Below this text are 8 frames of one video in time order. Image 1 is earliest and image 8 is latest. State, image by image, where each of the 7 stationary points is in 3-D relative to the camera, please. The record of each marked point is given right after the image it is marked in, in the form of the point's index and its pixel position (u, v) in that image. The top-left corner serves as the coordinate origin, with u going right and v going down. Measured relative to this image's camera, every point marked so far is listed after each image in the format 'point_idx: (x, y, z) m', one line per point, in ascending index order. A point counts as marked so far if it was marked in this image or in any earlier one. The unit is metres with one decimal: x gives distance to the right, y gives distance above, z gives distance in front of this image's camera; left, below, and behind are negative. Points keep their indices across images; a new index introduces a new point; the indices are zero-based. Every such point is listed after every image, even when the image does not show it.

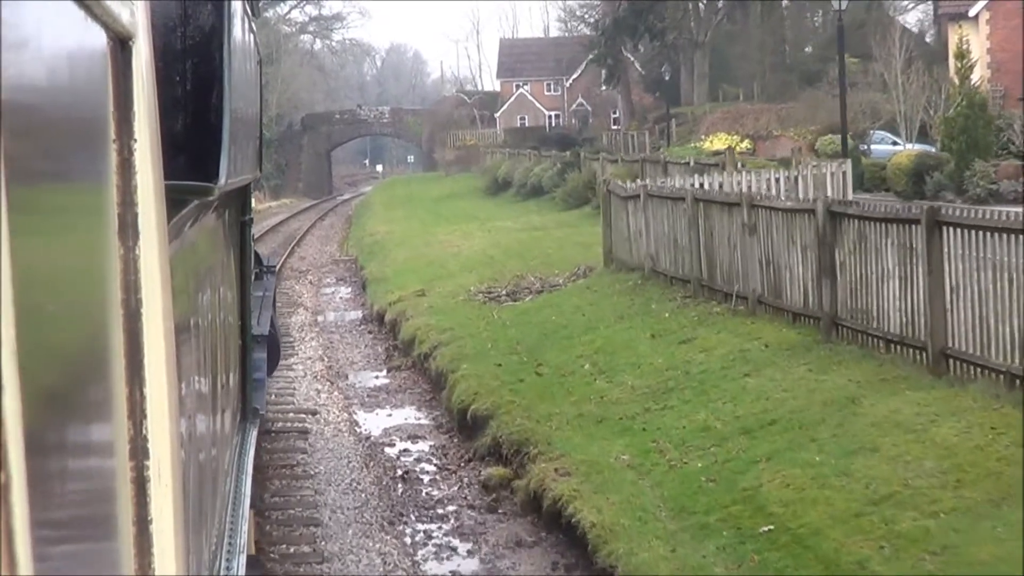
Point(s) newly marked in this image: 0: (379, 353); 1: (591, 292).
0: (-0.9, -0.5, +14.6) m
1: (+0.5, 0.0, +13.7) m
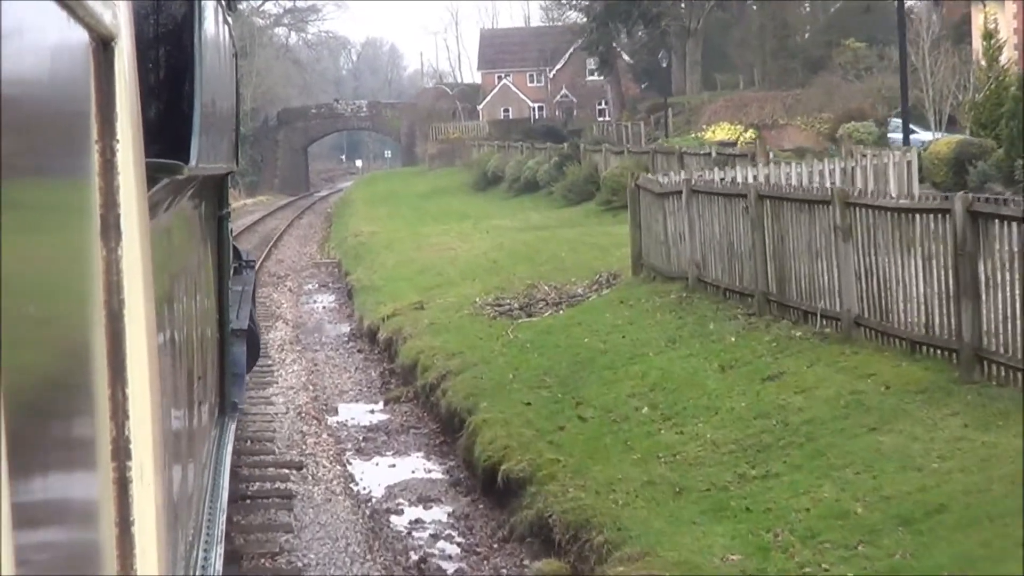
0: (-0.8, -0.5, +12.4) m
1: (+0.6, -0.1, +11.6) m
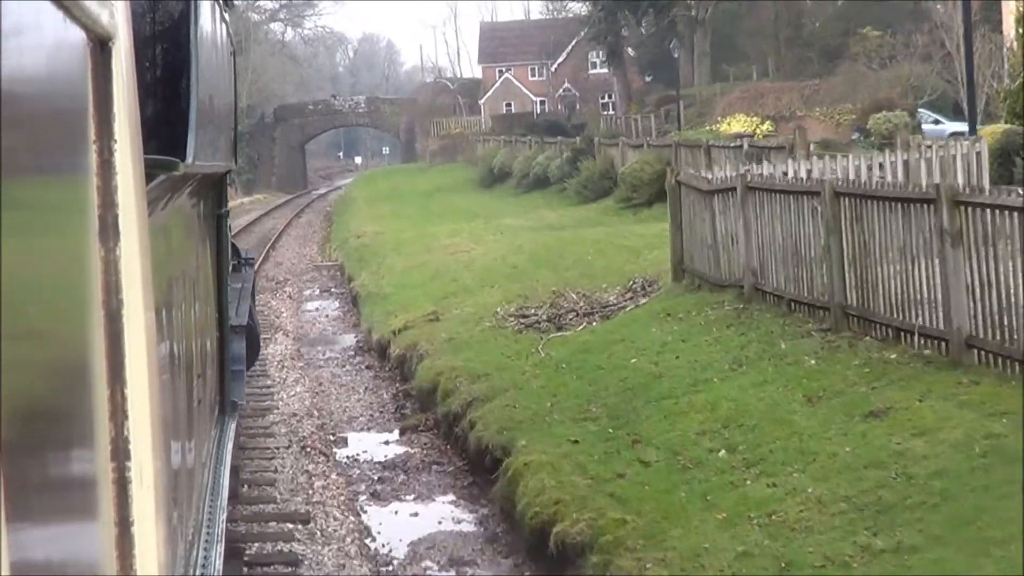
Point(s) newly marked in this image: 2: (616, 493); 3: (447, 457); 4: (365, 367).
0: (-0.7, -0.6, +11.1) m
1: (+0.7, -0.1, +10.2) m
2: (+0.3, -0.6, +6.5) m
3: (-0.3, -0.7, +9.0) m
4: (-0.9, -0.5, +12.9) m
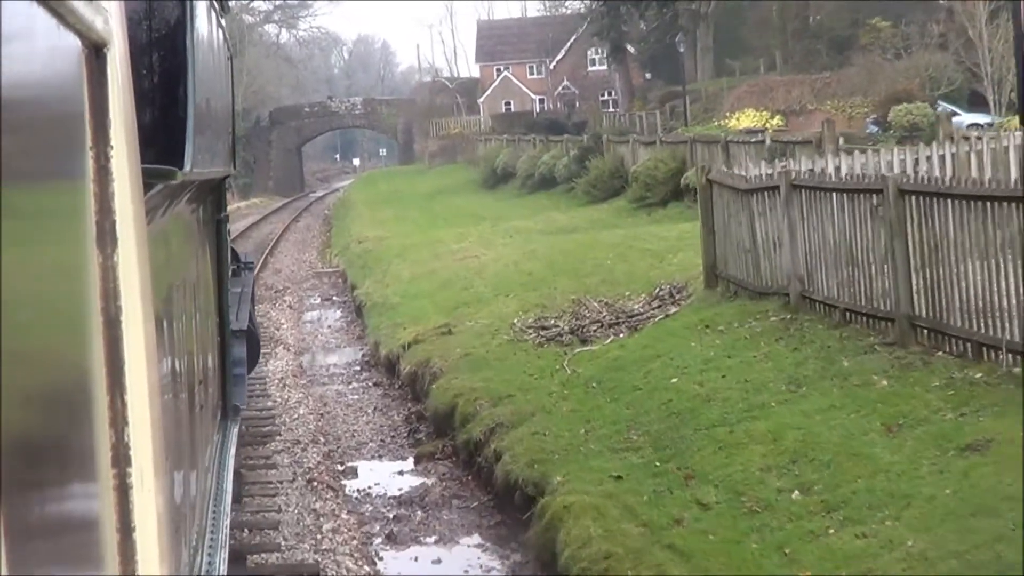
0: (-0.5, -0.7, +10.1) m
1: (+0.8, -0.2, +9.3) m
2: (+0.4, -0.7, +5.6) m
3: (-0.2, -0.8, +8.1) m
4: (-0.8, -0.5, +12.0) m
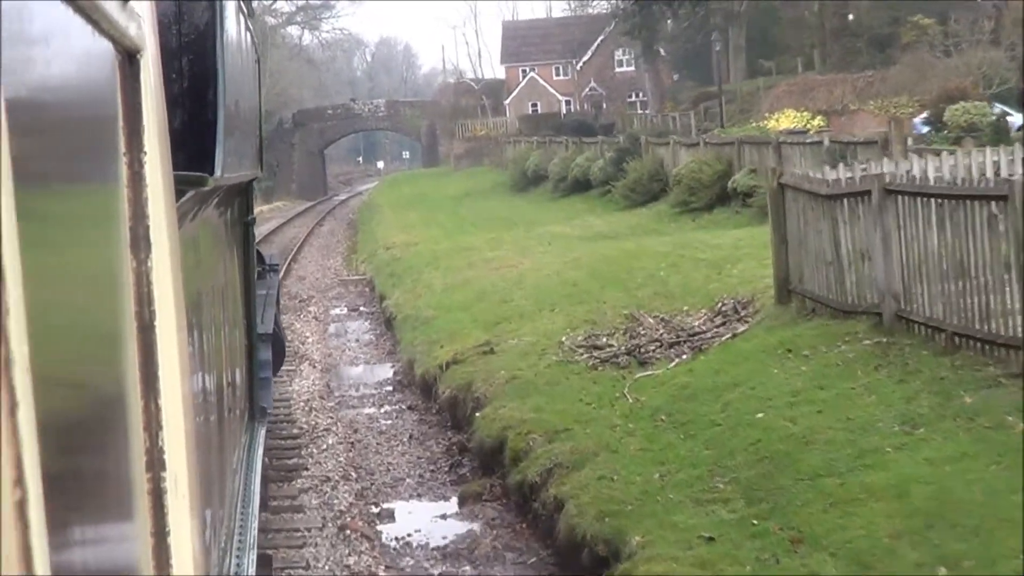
0: (-0.3, -0.7, +9.1) m
1: (+1.1, -0.3, +8.2) m
2: (+0.6, -0.7, +4.6) m
3: (0.0, -0.8, +7.1) m
4: (-0.5, -0.6, +10.9) m
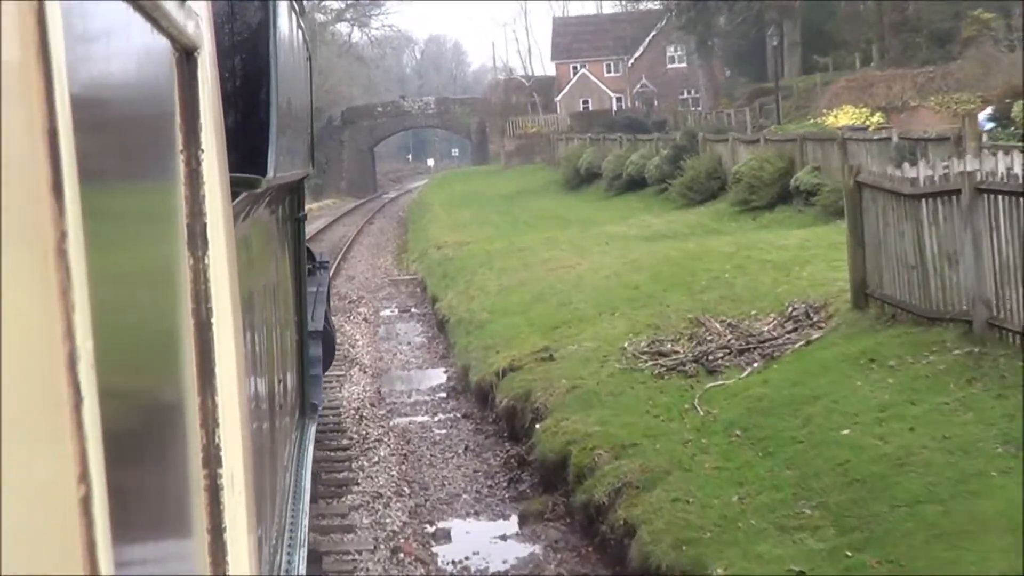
0: (-0.1, -0.7, +8.6) m
1: (+1.3, -0.3, +7.7) m
2: (+0.7, -0.8, +4.0) m
3: (+0.2, -0.8, +6.6) m
4: (-0.2, -0.6, +10.5) m
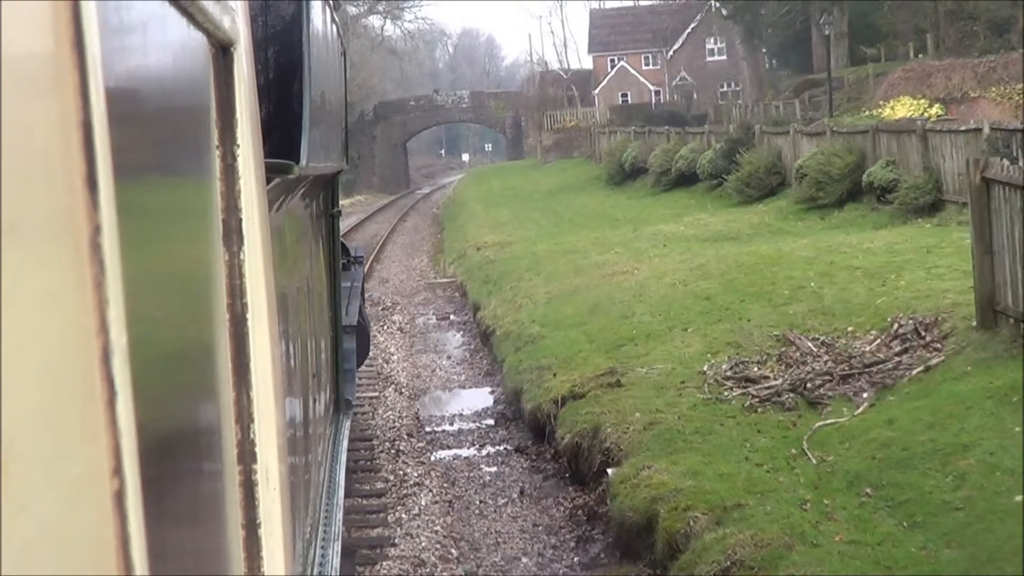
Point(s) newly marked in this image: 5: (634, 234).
0: (+0.1, -0.8, +7.2) m
1: (+1.5, -0.3, +6.2) m
2: (+0.9, -0.8, +2.6) m
3: (+0.4, -0.9, +5.1) m
4: (0.0, -0.7, +9.0) m
5: (+1.0, +0.5, +18.0) m
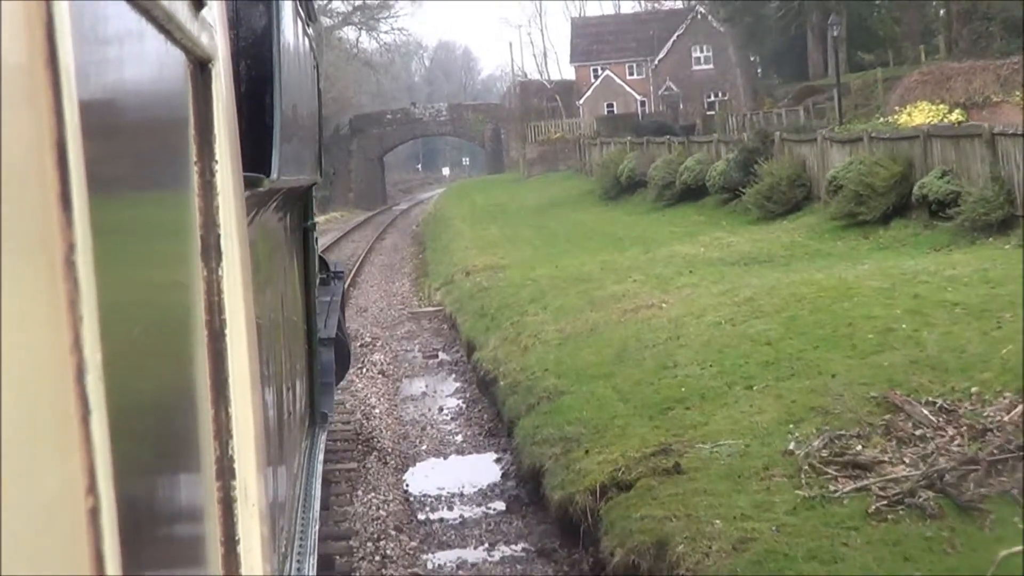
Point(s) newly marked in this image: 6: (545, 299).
0: (+0.2, -1.0, +5.0) m
1: (+1.6, -0.5, +4.0) m
2: (+1.0, -0.9, +0.4) m
3: (+0.6, -1.1, +2.9) m
4: (+0.1, -0.8, +6.8) m
5: (+1.0, +0.2, +15.8) m
6: (+0.2, 0.0, +13.3) m
